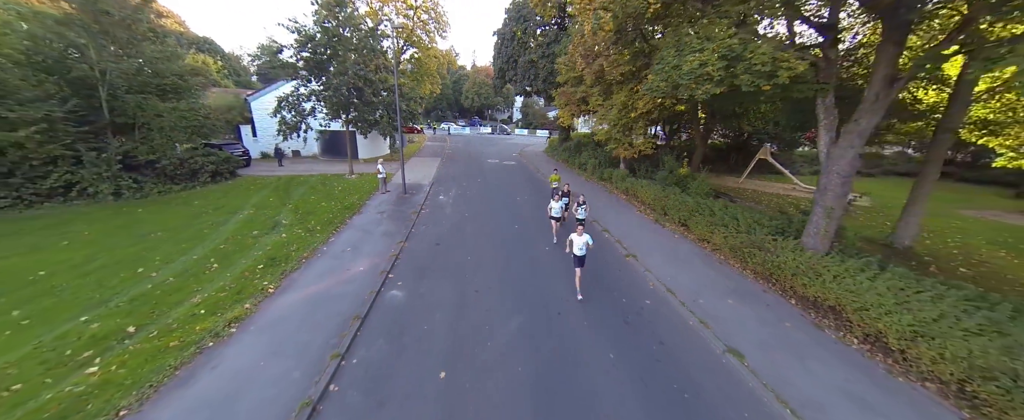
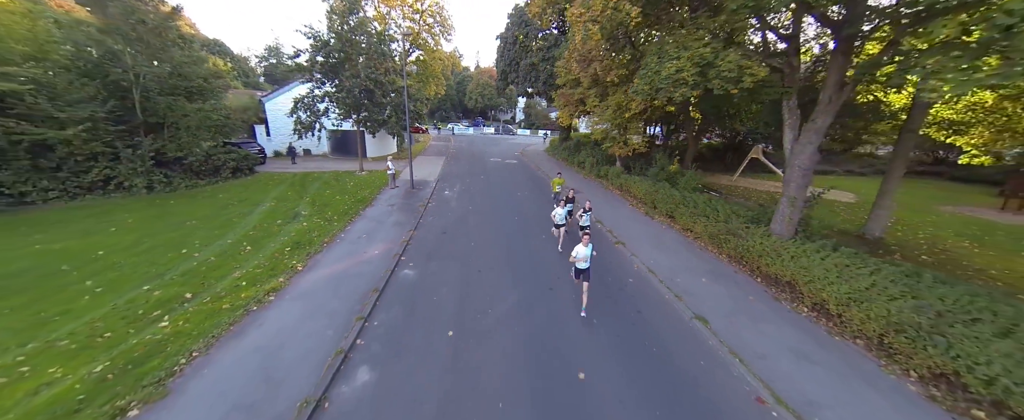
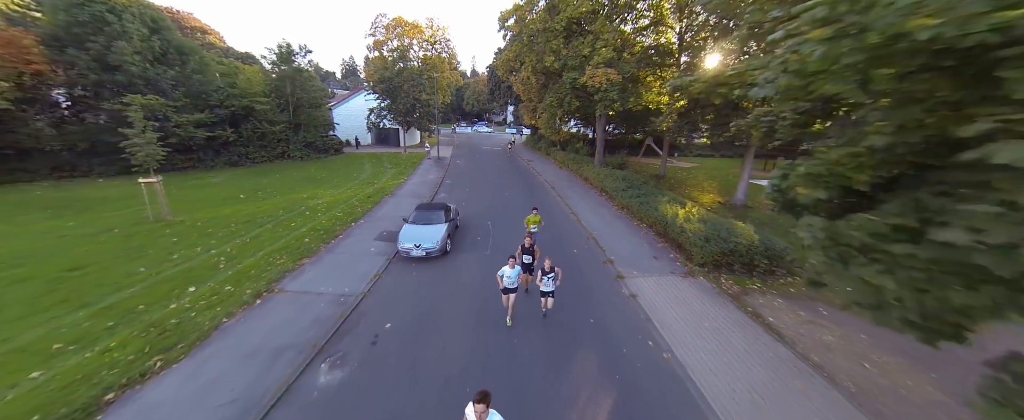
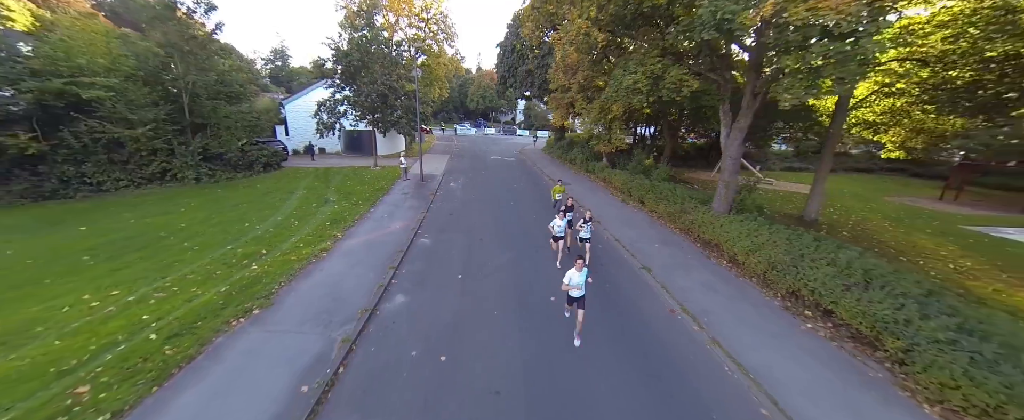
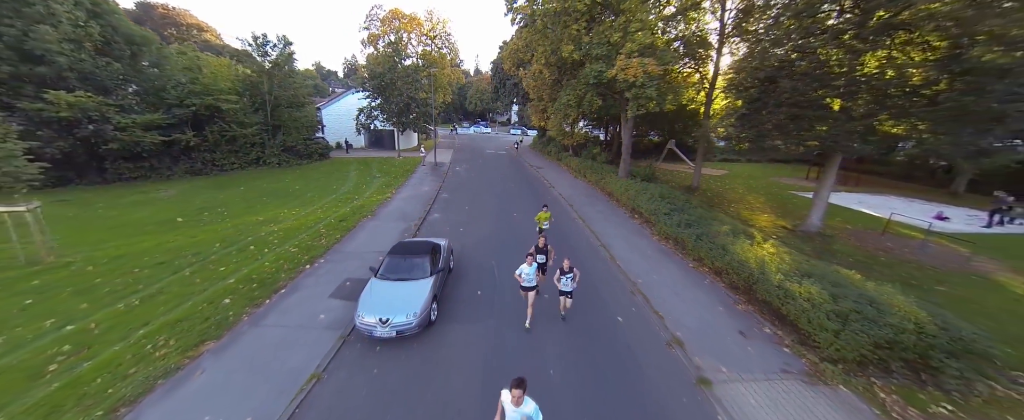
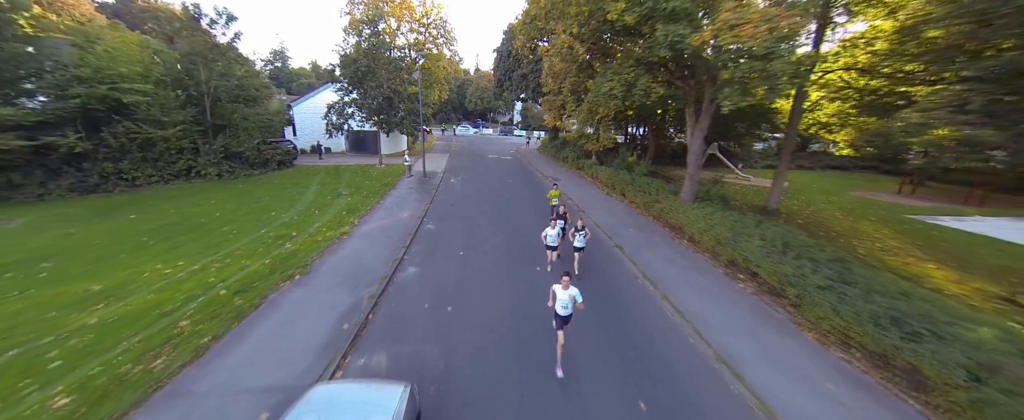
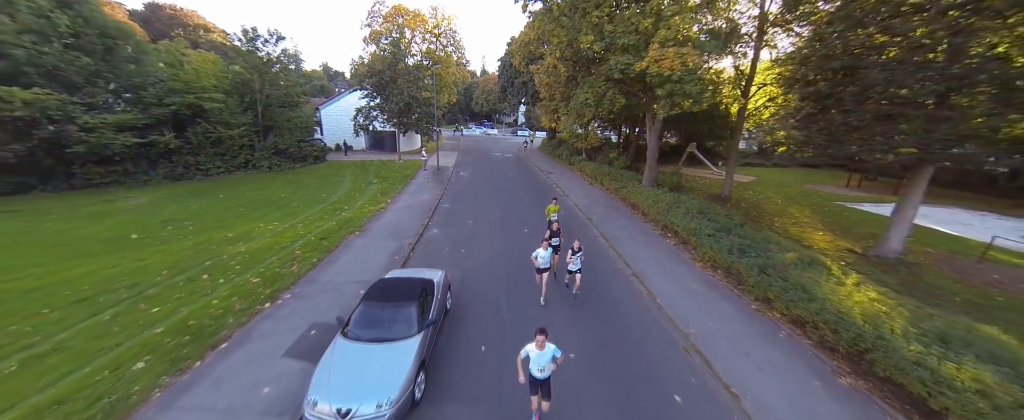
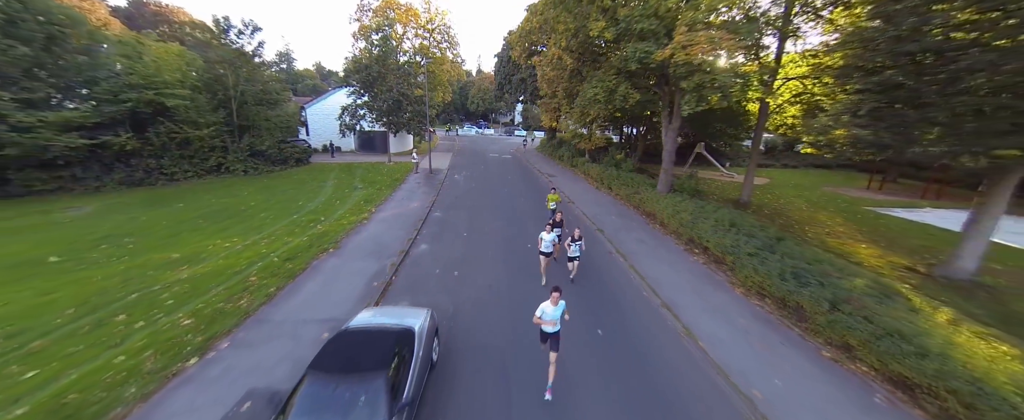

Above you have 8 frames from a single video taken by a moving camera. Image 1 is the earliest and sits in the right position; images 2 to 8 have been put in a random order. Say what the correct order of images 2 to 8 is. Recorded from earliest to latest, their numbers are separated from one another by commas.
2, 4, 6, 8, 7, 5, 3
